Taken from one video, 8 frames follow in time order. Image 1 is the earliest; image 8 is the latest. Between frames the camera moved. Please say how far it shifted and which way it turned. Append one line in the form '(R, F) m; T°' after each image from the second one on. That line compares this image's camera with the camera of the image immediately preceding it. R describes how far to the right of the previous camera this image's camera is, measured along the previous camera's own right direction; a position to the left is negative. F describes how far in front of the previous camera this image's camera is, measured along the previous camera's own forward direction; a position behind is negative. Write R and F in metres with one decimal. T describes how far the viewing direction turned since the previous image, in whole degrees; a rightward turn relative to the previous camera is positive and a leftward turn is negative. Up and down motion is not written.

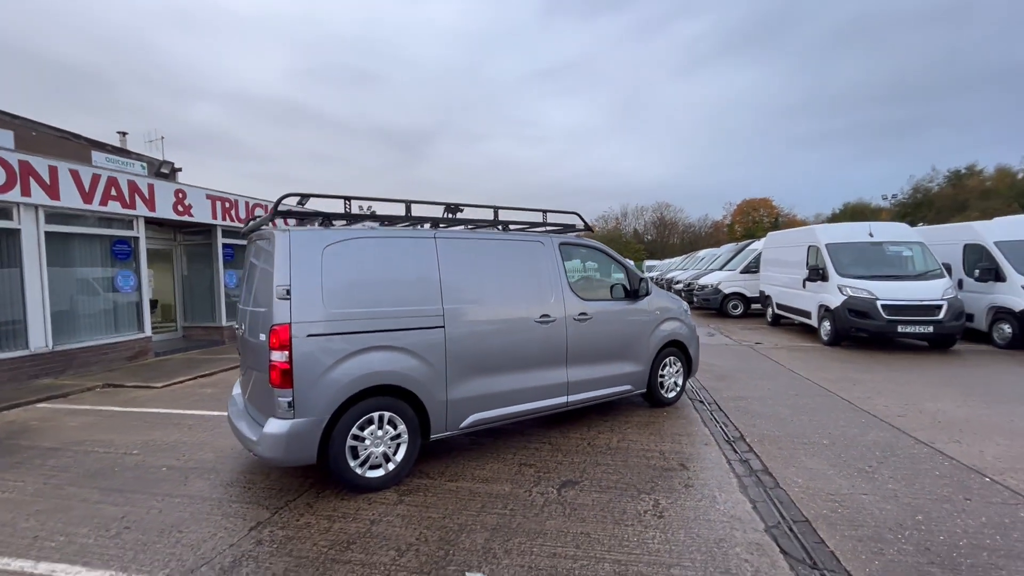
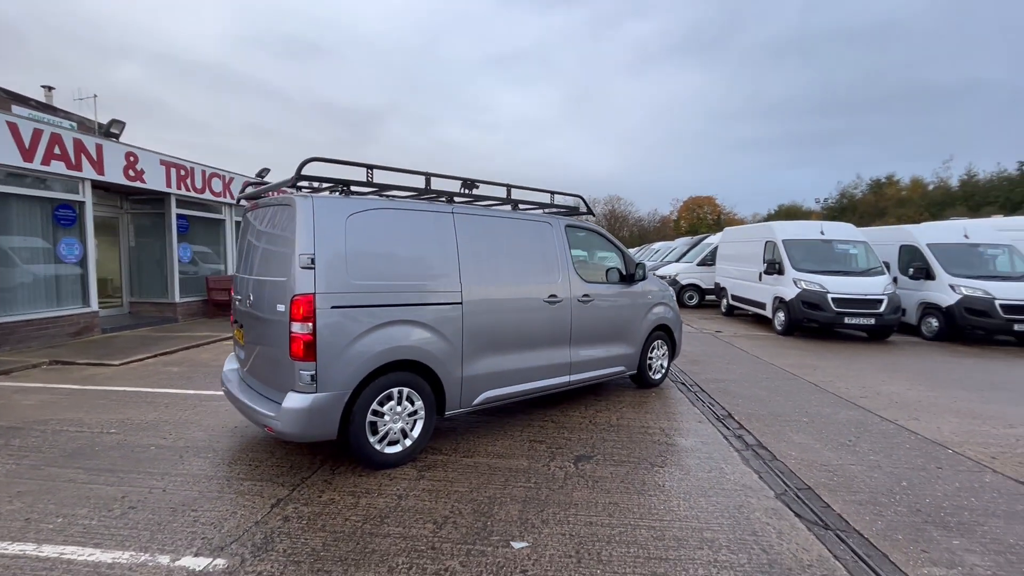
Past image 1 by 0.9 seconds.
(-0.6, 0.0) m; +6°
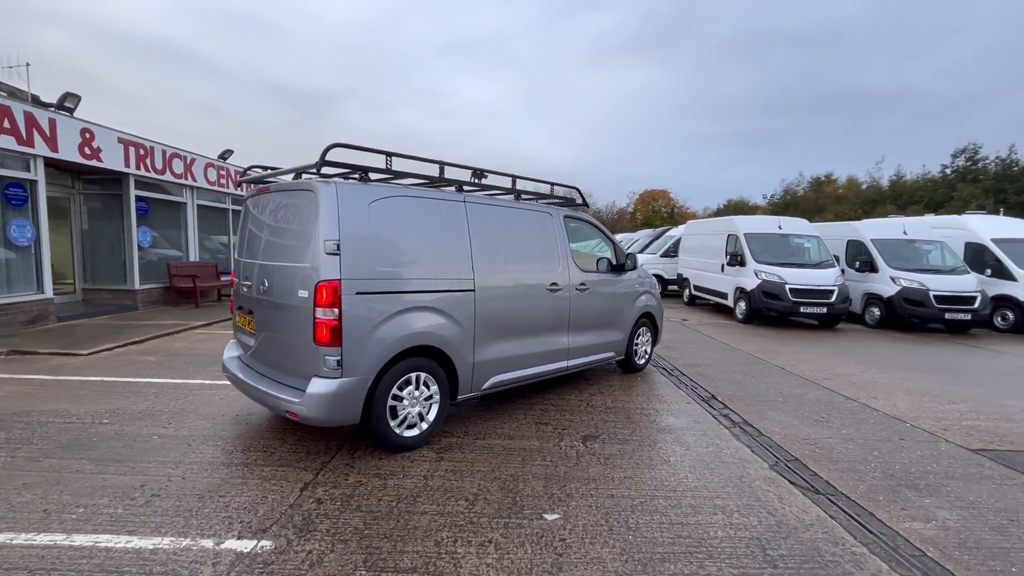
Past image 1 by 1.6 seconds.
(-0.5, -0.1) m; +5°
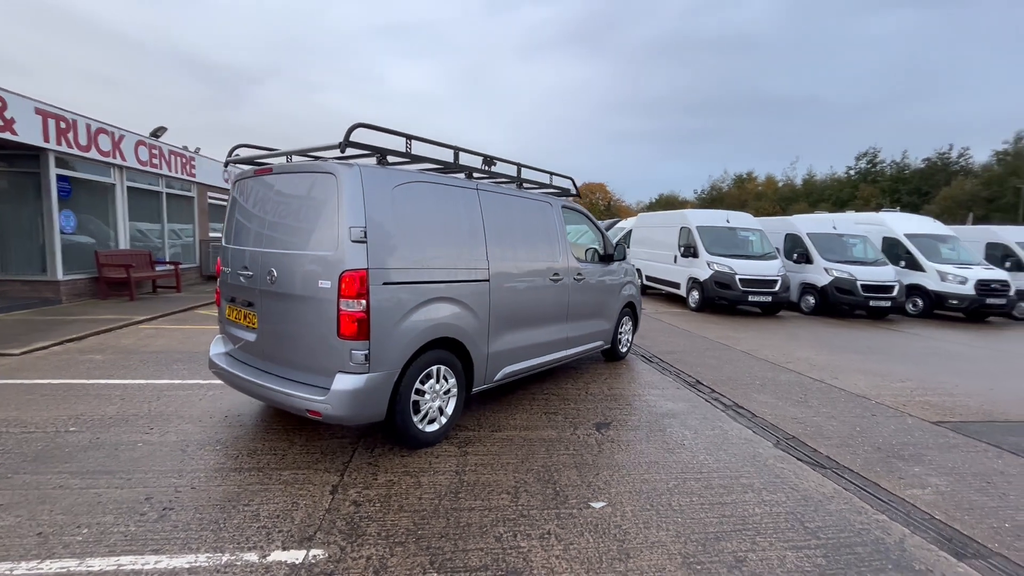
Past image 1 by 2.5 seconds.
(-0.7, +0.1) m; +7°
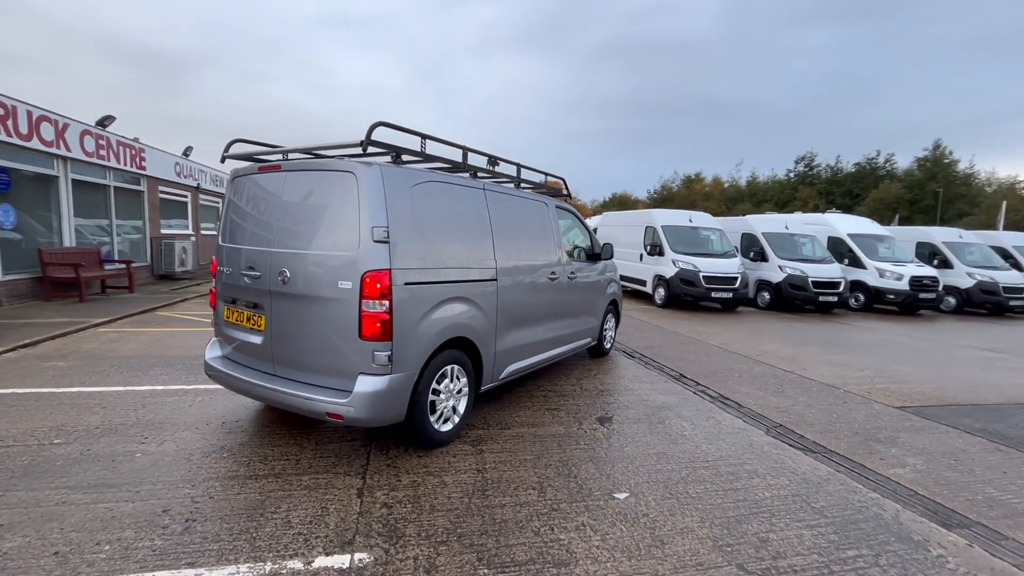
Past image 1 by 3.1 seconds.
(-0.5, 0.0) m; +5°
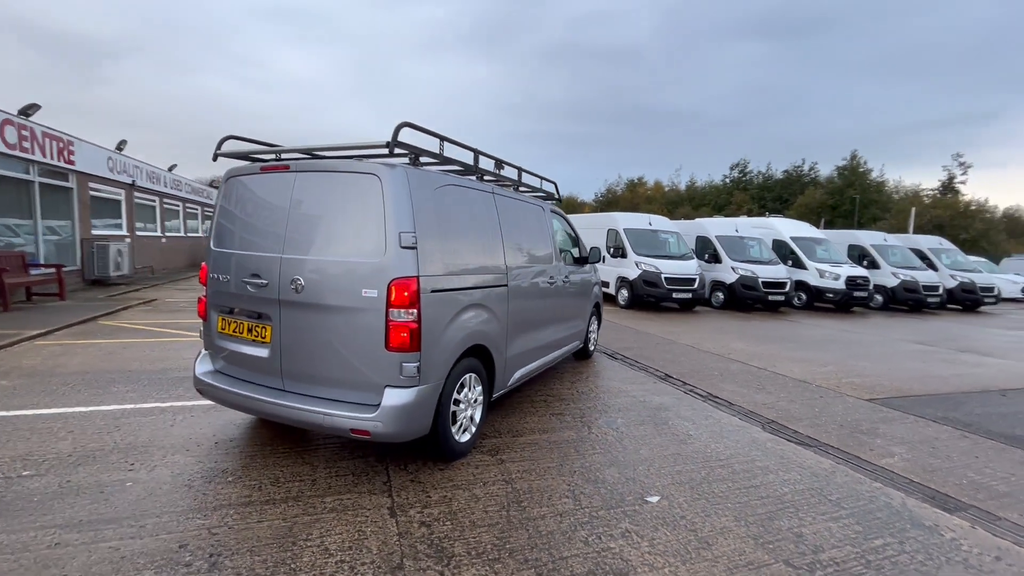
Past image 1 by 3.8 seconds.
(-0.6, +0.1) m; +6°
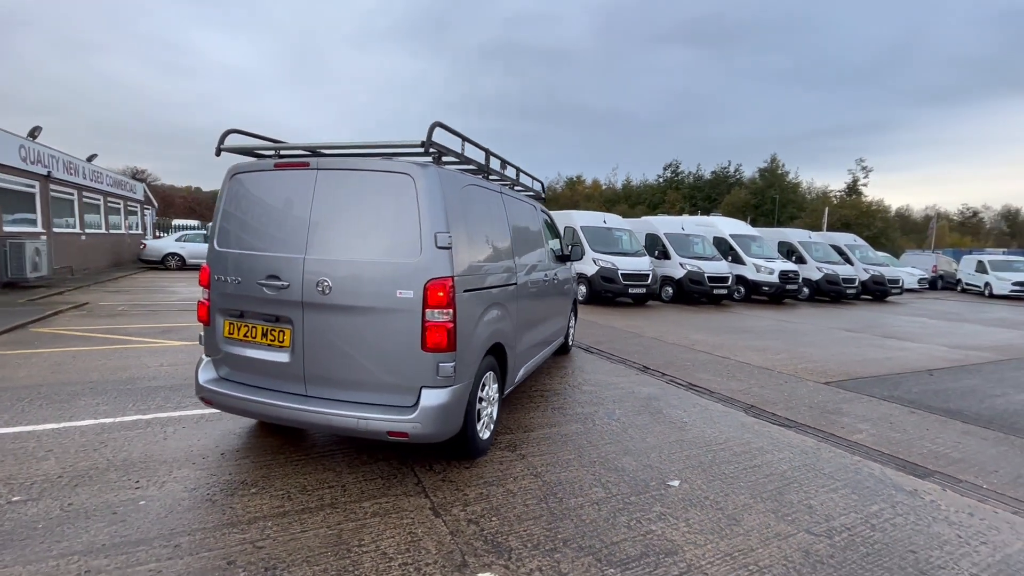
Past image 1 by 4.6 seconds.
(-0.6, 0.0) m; +7°
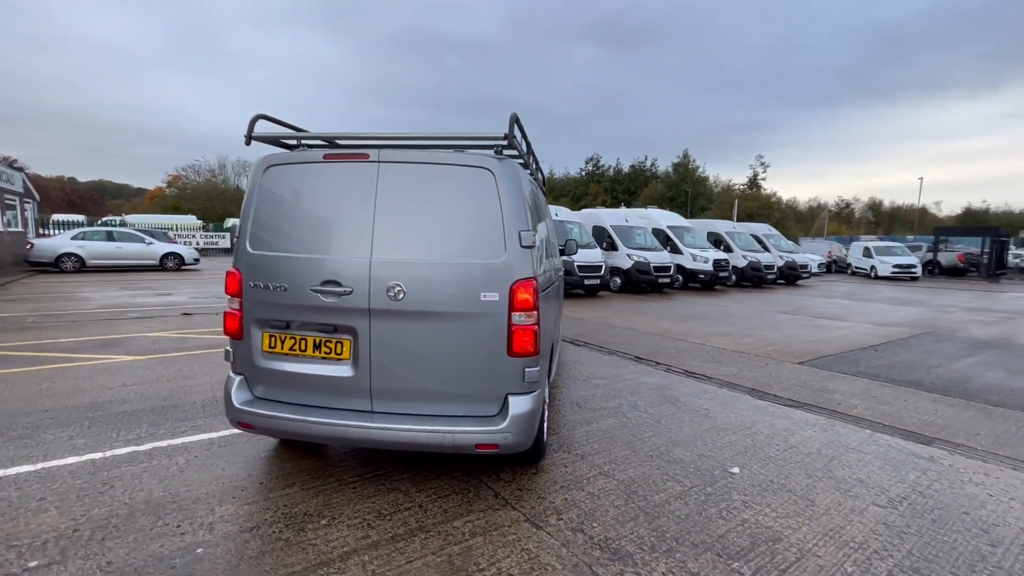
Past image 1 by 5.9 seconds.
(-1.0, +0.2) m; +9°
